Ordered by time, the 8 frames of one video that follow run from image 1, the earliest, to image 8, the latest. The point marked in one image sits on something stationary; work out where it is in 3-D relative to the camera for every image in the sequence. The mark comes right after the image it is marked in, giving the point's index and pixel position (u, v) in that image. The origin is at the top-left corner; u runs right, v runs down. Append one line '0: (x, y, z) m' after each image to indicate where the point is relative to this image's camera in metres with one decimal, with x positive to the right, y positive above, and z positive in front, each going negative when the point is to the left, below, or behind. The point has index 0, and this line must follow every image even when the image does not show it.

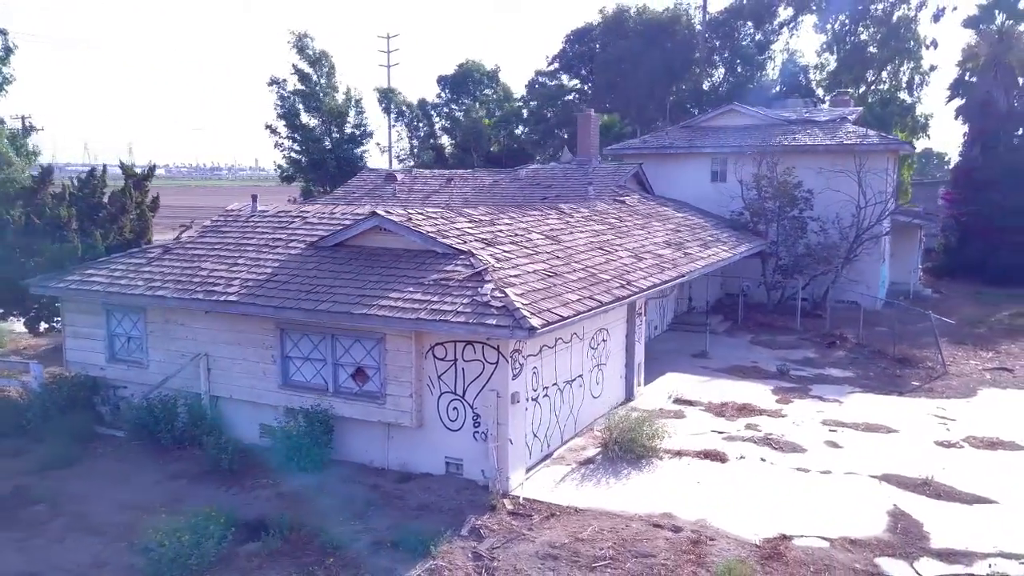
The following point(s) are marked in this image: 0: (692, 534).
0: (+2.3, -3.1, +8.8) m
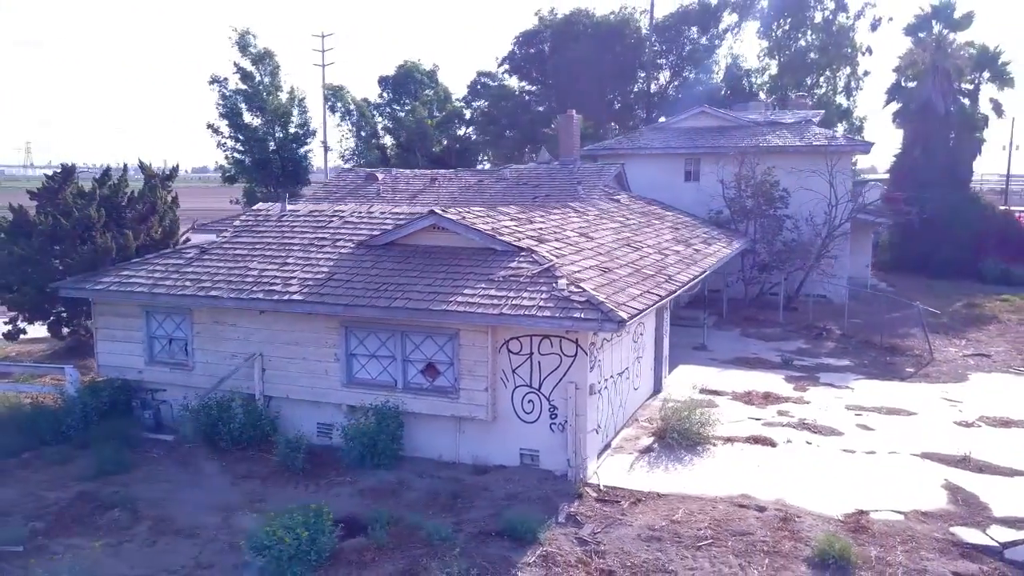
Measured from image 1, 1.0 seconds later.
0: (+3.5, -3.0, +9.3) m
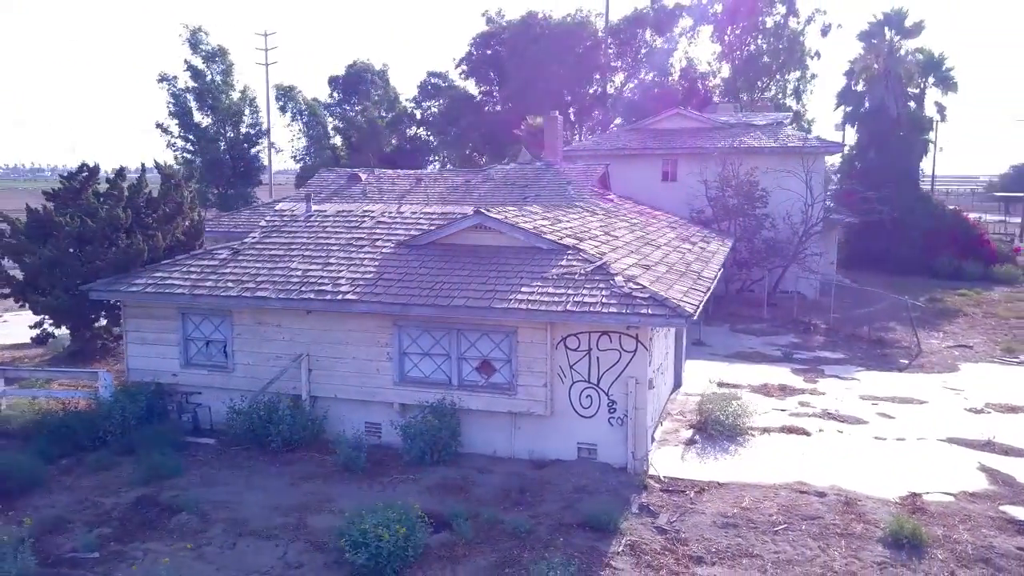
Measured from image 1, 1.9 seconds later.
0: (+4.5, -2.9, +9.7) m
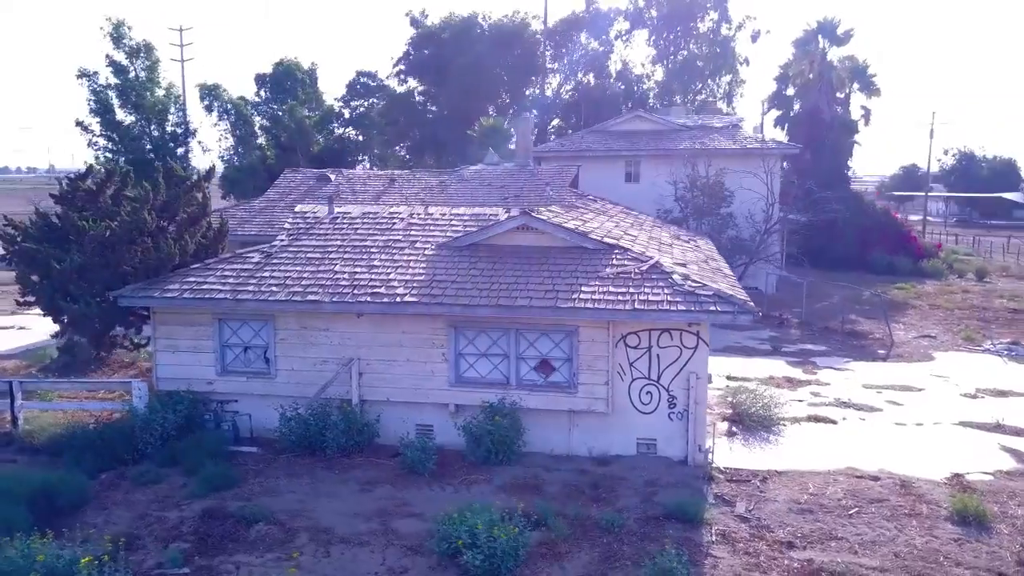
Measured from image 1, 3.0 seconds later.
0: (+5.6, -2.8, +10.3) m
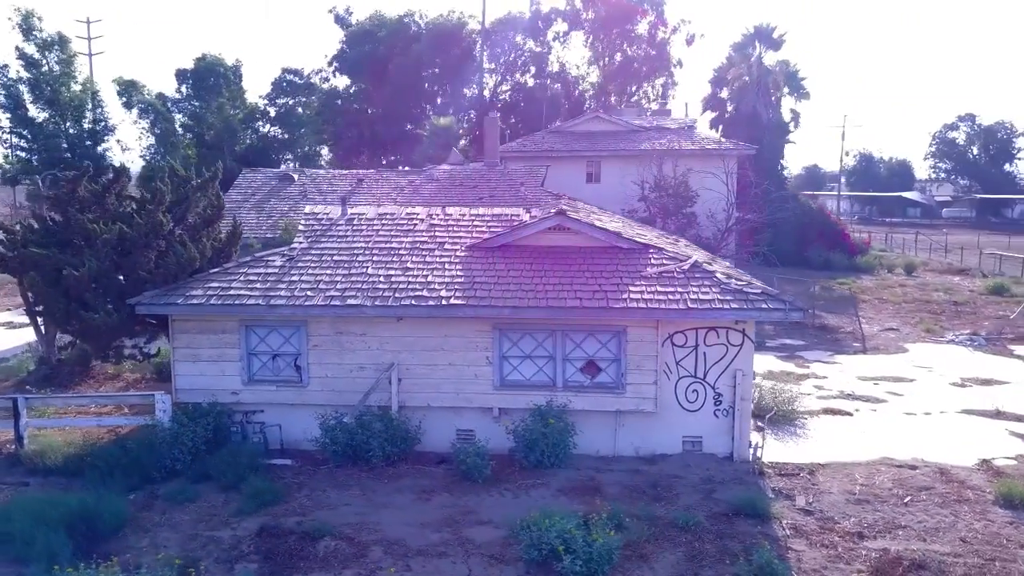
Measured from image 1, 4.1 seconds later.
0: (+6.4, -2.7, +10.7) m
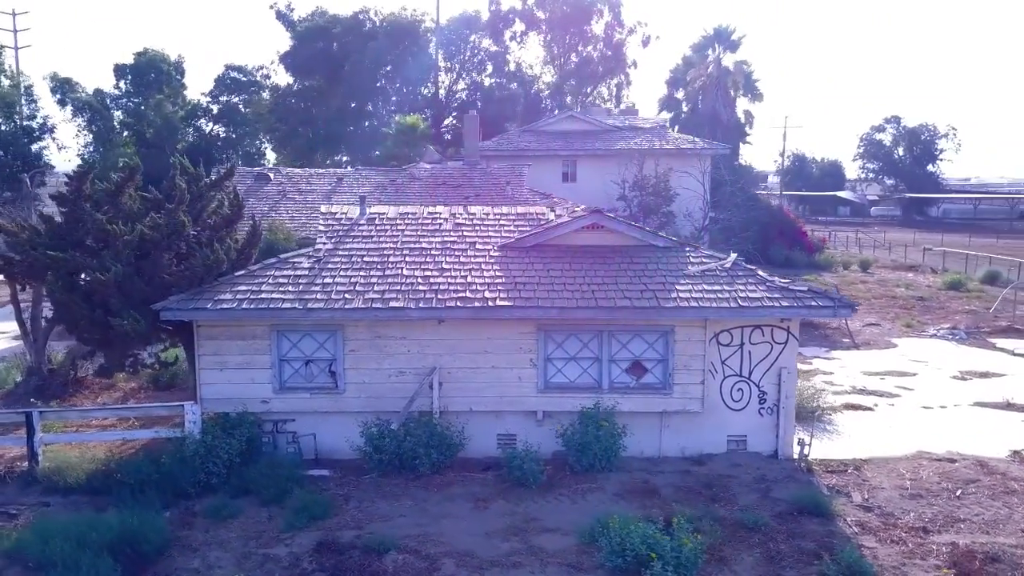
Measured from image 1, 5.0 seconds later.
0: (+7.1, -2.7, +10.9) m
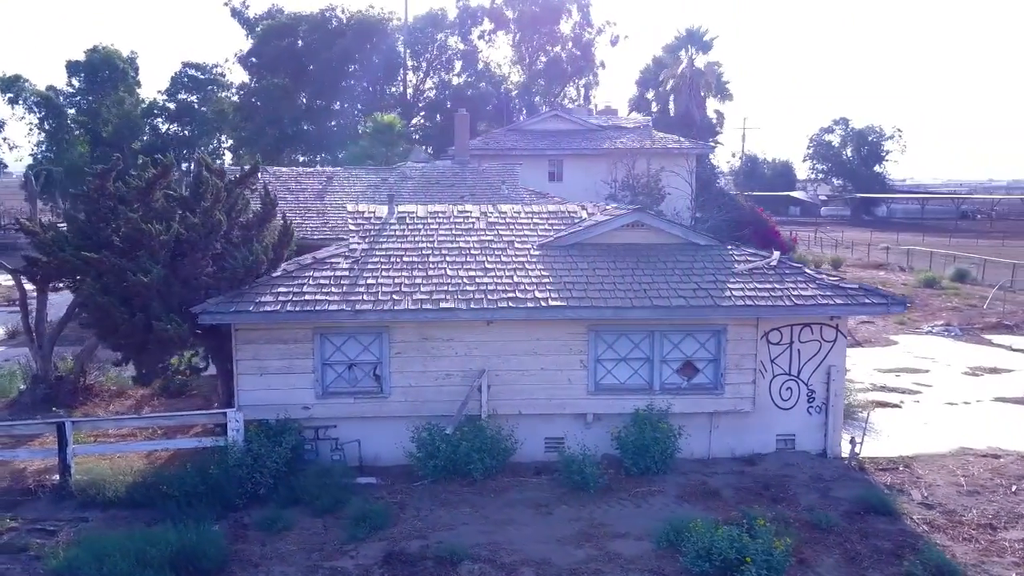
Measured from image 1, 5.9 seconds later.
0: (+7.9, -2.6, +11.0) m
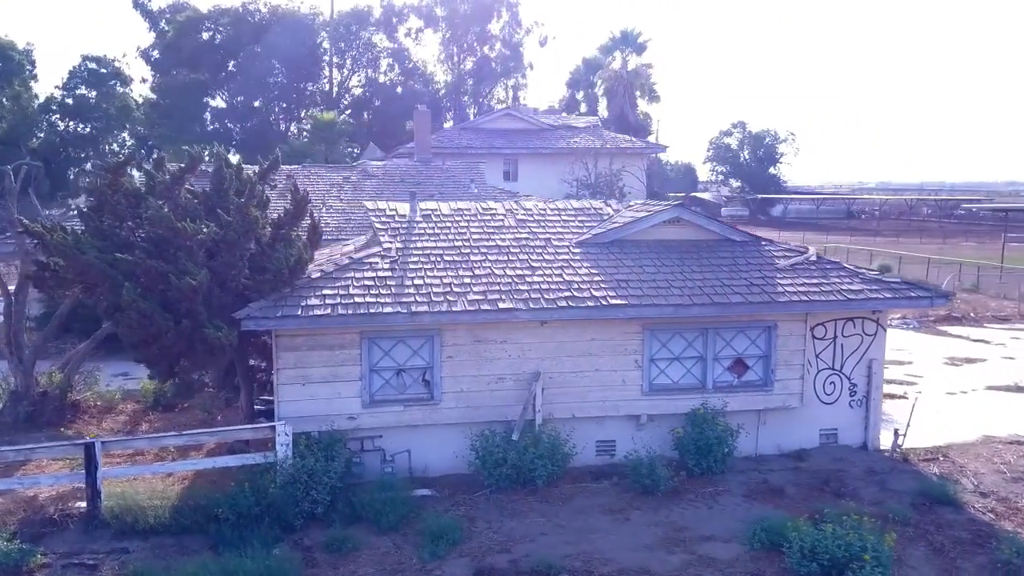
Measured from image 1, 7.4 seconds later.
0: (+8.6, -2.5, +11.5) m
